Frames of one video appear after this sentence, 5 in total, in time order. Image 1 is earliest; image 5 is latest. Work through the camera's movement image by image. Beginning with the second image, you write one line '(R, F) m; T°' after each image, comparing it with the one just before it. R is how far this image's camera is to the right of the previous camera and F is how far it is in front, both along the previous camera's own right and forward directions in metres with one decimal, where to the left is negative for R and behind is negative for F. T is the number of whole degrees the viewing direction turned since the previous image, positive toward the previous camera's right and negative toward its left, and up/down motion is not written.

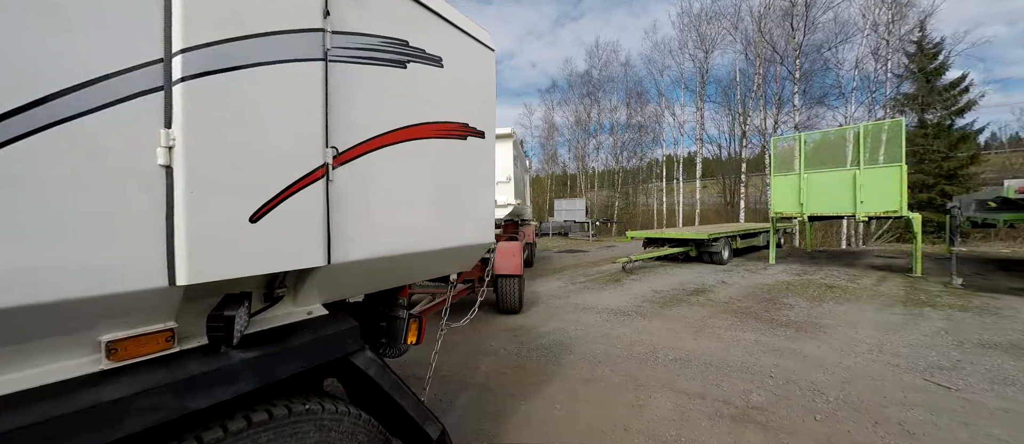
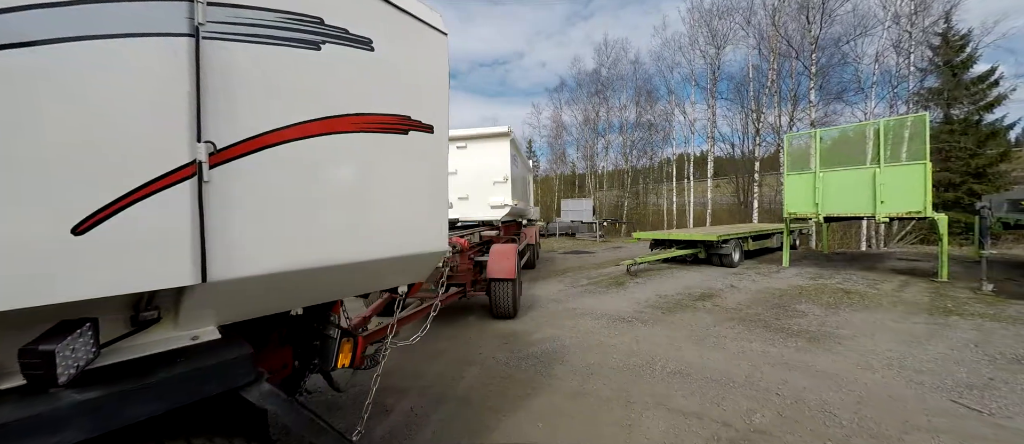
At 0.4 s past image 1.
(+0.3, +0.2) m; -2°
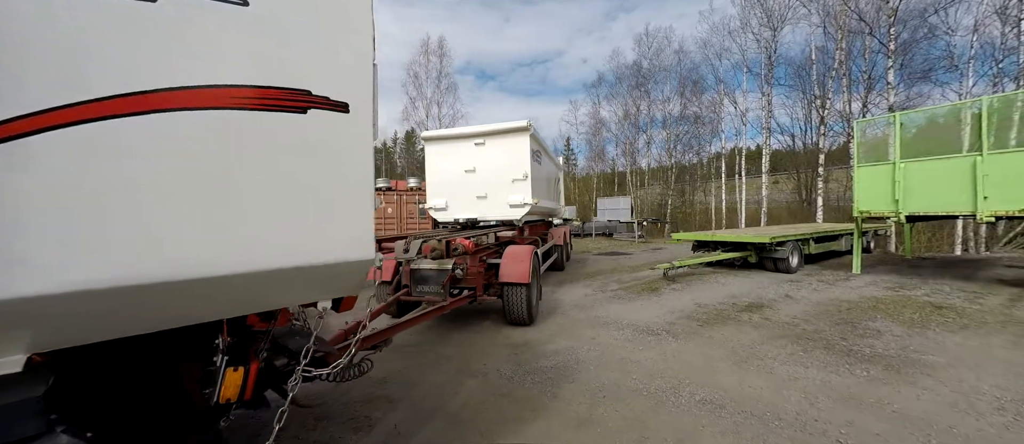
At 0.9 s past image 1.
(+0.4, +0.4) m; -7°
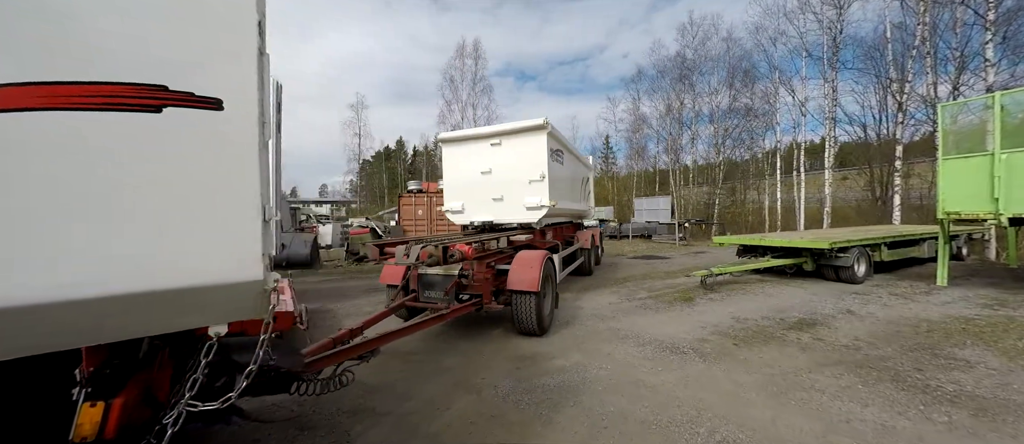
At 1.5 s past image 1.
(+0.4, +0.3) m; -7°
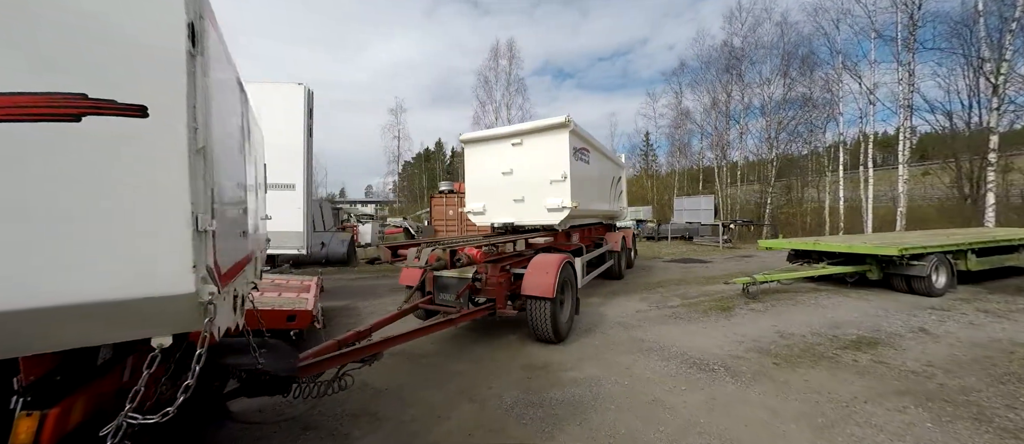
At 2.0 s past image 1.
(+0.3, +0.2) m; -6°
